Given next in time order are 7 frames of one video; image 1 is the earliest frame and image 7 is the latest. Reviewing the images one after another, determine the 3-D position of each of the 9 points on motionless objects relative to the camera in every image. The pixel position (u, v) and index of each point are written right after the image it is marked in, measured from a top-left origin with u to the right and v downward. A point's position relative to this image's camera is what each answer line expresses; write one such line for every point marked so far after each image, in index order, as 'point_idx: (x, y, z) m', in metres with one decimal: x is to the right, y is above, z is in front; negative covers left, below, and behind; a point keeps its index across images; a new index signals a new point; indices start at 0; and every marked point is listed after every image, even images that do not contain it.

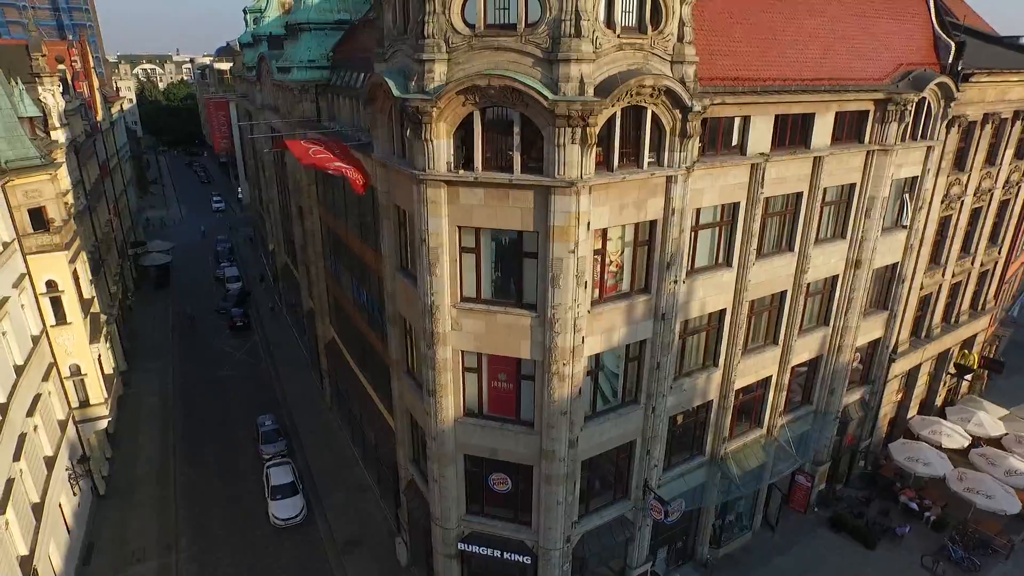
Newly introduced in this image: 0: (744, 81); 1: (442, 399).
0: (+6.8, +6.1, +19.1) m
1: (-2.0, -3.2, +19.0) m
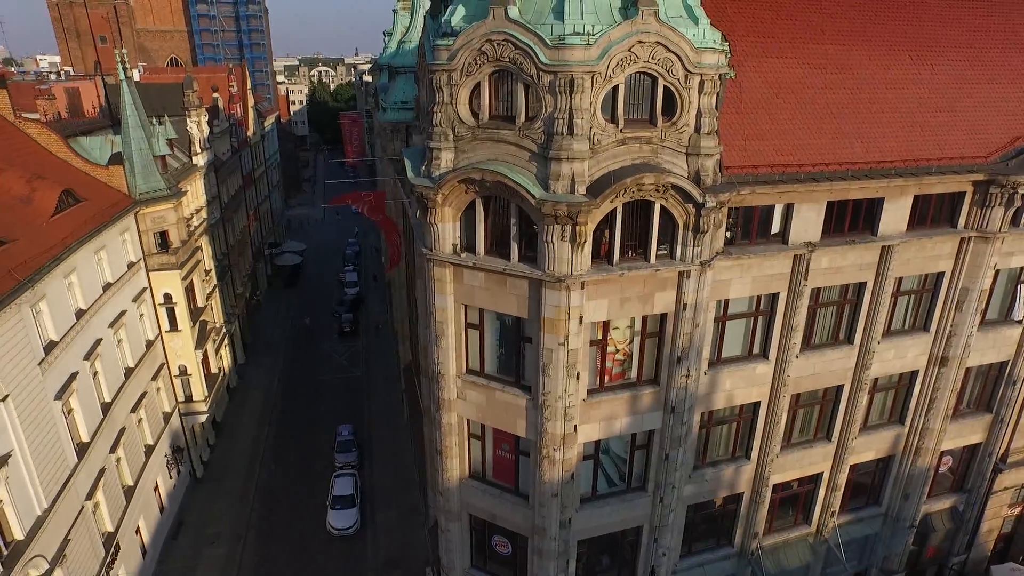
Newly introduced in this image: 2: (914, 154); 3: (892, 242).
0: (+7.4, +3.3, +17.6) m
1: (-2.0, -5.2, +19.8) m
2: (+11.9, +4.0, +19.1) m
3: (+11.4, +1.4, +19.5) m
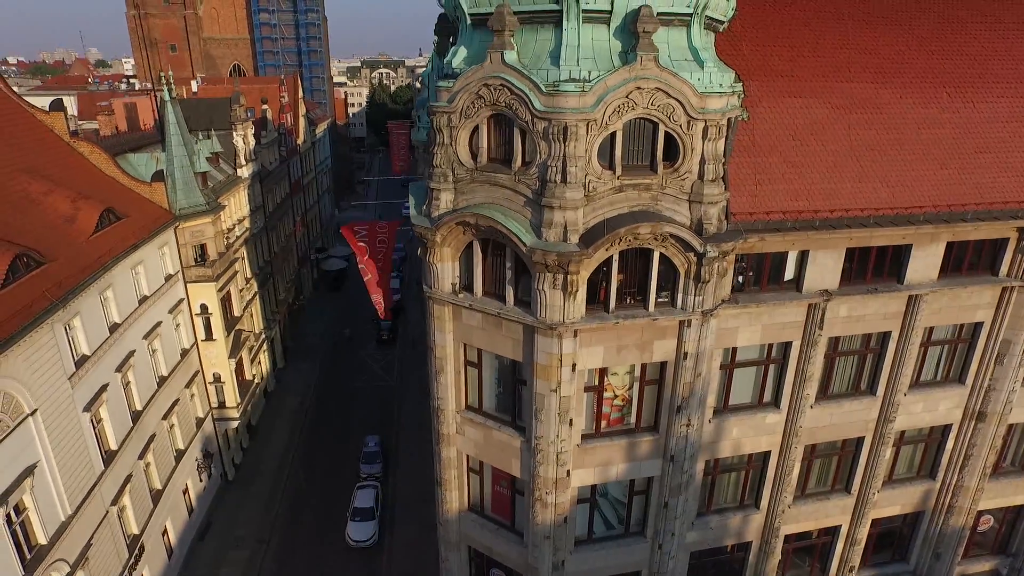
0: (+7.5, +1.9, +16.8) m
1: (-2.0, -6.3, +19.9) m
2: (+12.0, +2.4, +17.9) m
3: (+11.5, -0.1, +18.3) m
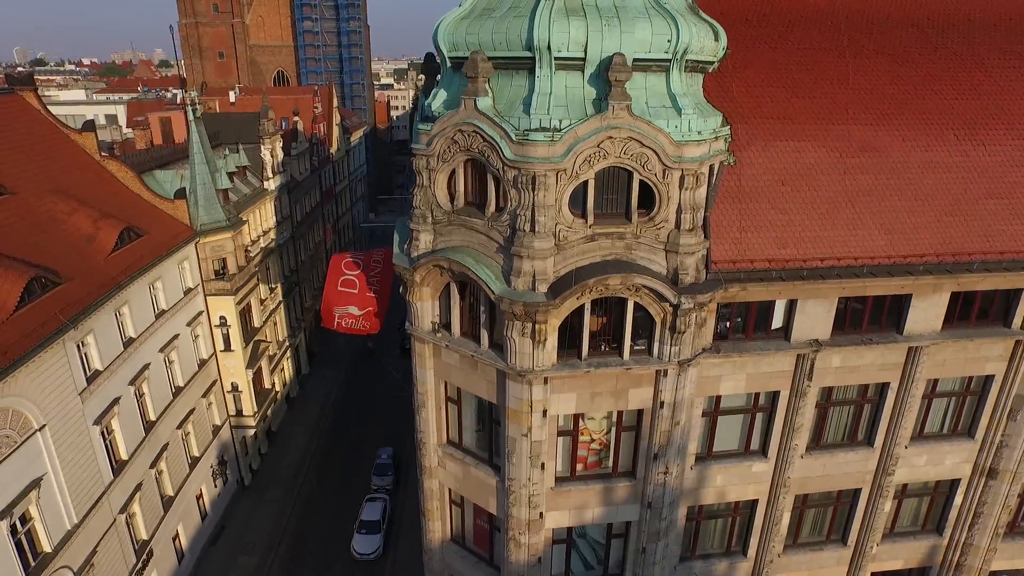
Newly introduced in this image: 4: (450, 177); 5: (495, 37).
0: (+6.9, +0.7, +16.2) m
1: (-2.6, -7.3, +20.1) m
2: (+11.5, +1.0, +17.0) m
3: (+11.0, -1.5, +17.5) m
4: (-1.5, +2.8, +16.1) m
5: (-0.4, +5.7, +14.8) m
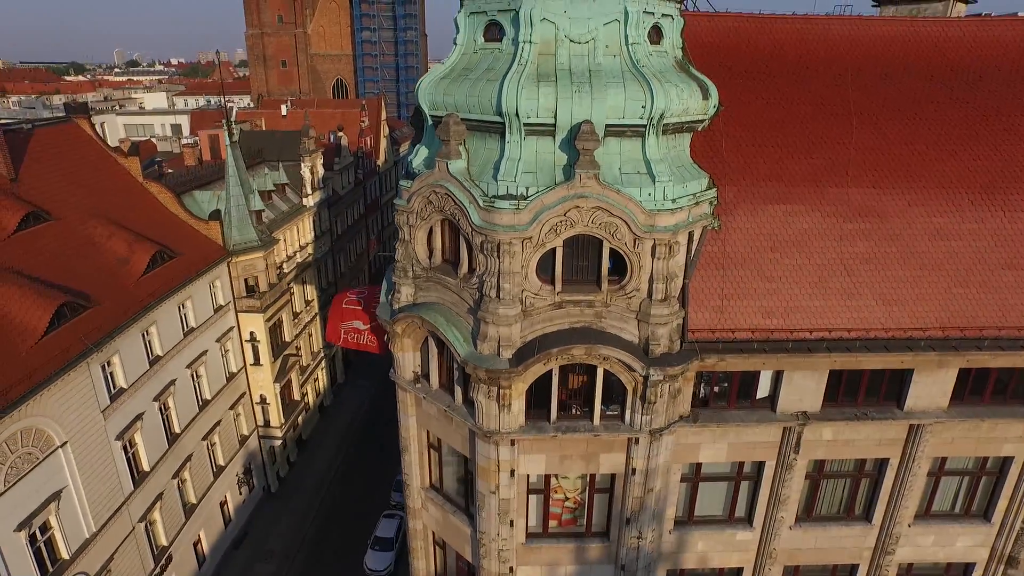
0: (+6.2, -1.1, +15.5) m
1: (-3.1, -8.6, +20.4) m
2: (+10.9, -0.9, +15.8) m
3: (+10.3, -3.3, +16.3) m
4: (-2.1, +1.4, +16.3) m
5: (-1.0, +4.3, +14.8) m
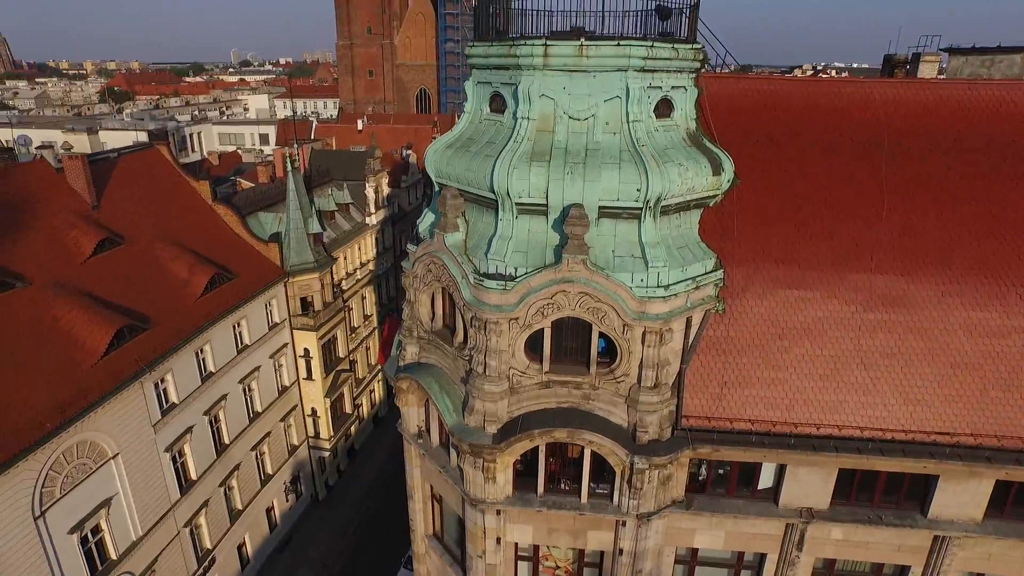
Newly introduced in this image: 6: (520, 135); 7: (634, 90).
0: (+5.9, -3.1, +14.7) m
1: (-3.0, -10.1, +20.9) m
2: (+10.6, -3.2, +14.3) m
3: (+10.0, -5.6, +15.0) m
4: (-2.1, -0.2, +16.5) m
5: (-1.0, +2.6, +14.8) m
6: (+0.2, +3.3, +14.2) m
7: (+2.6, +4.3, +14.0) m
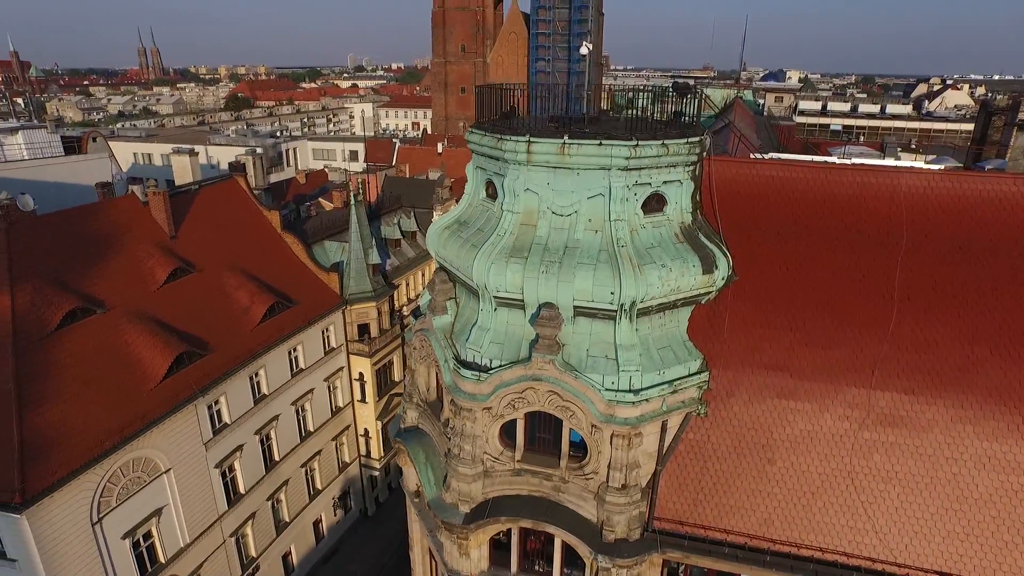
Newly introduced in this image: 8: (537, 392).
0: (+5.1, -5.5, +14.1) m
1: (-3.1, -11.9, +21.7) m
2: (+9.7, -5.8, +13.0) m
3: (+9.1, -8.2, +13.7) m
4: (-2.3, -2.1, +17.1) m
5: (-1.3, +0.7, +15.3) m
6: (-0.2, +1.3, +14.4) m
7: (+2.2, +2.1, +13.8) m
8: (+0.6, -2.2, +14.0) m
